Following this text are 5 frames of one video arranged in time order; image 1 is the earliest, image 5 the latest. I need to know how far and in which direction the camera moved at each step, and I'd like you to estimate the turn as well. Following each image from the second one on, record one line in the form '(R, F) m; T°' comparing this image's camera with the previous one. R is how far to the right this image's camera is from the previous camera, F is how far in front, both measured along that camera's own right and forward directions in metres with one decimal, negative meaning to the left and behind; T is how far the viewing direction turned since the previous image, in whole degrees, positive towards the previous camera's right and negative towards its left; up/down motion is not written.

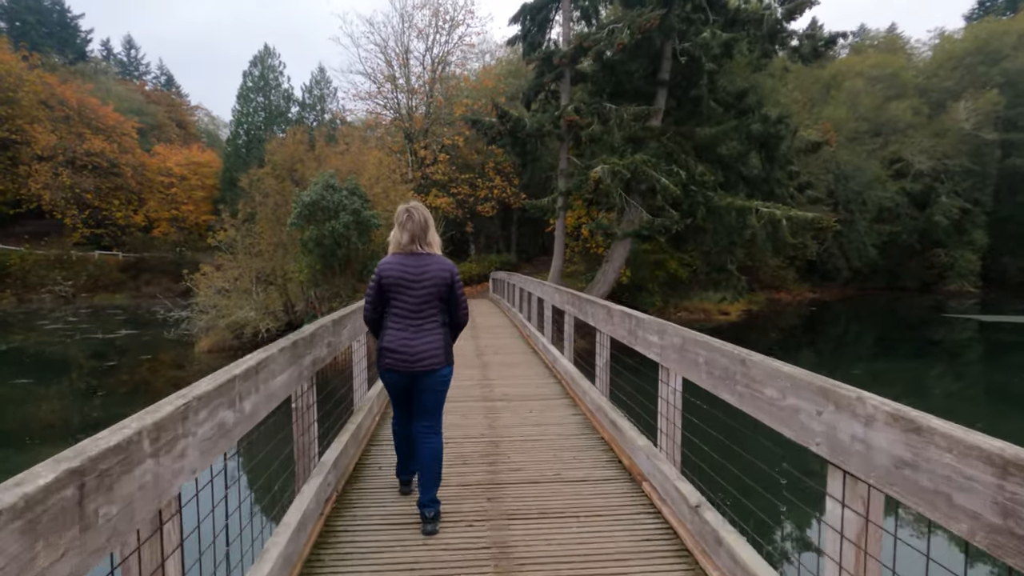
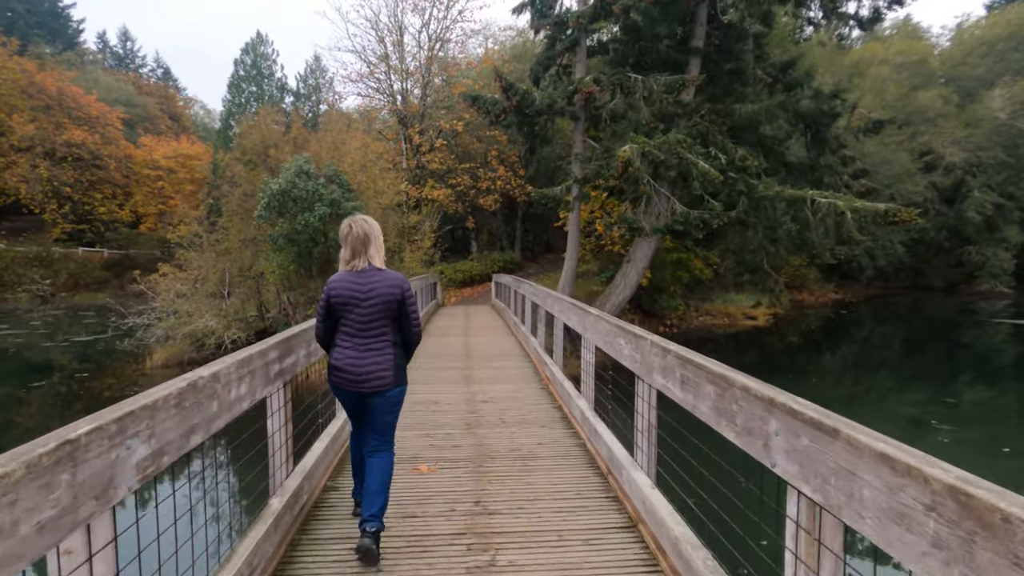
(-0.1, +2.4) m; 0°
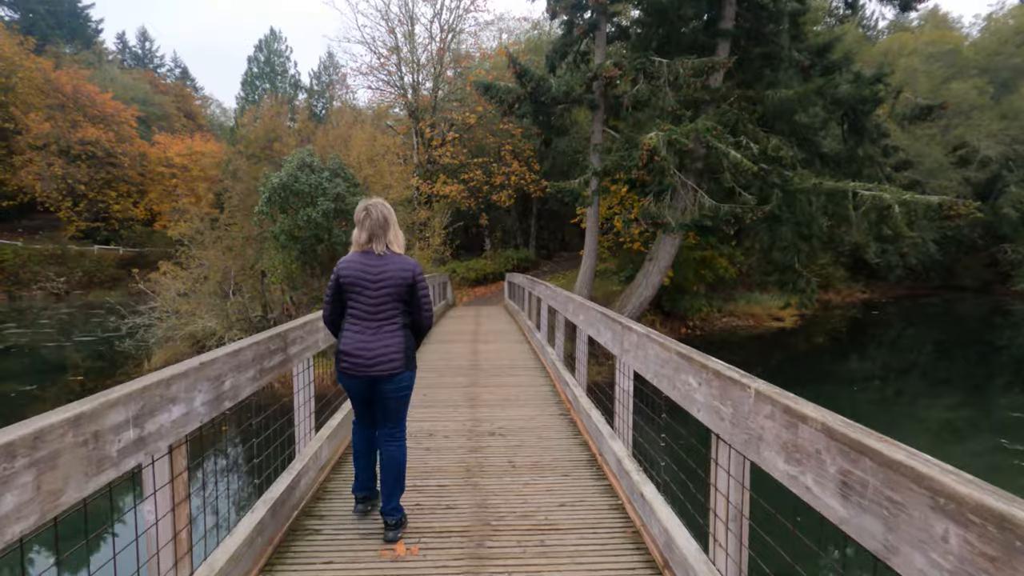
(0.0, +0.9) m; -1°
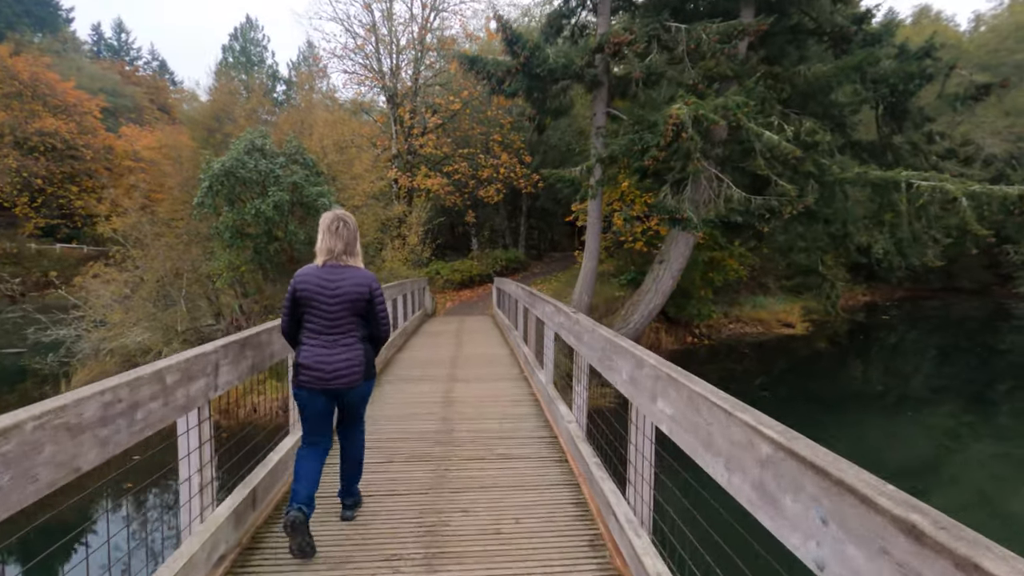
(0.0, +1.9) m; +1°
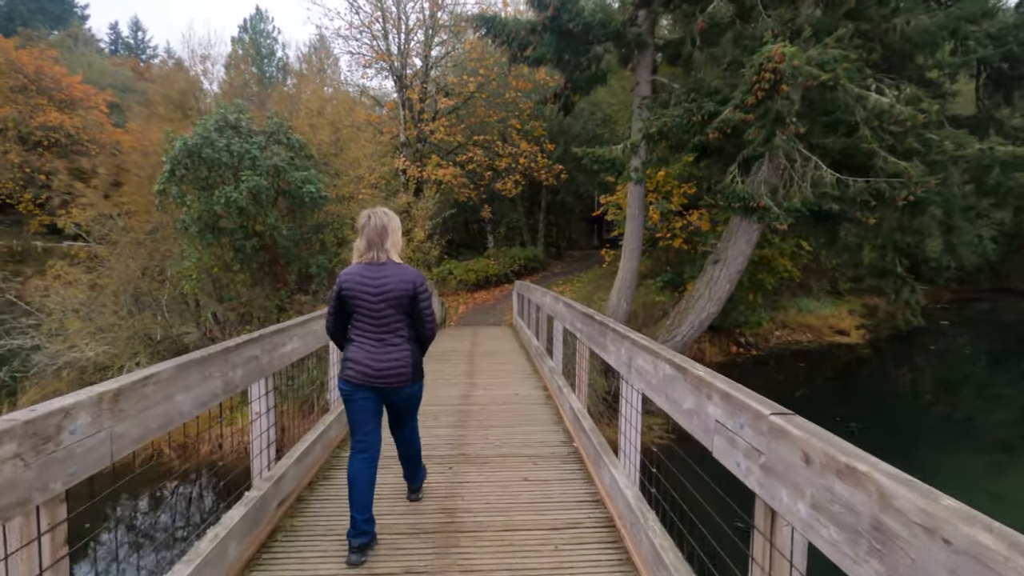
(-0.1, +2.0) m; -2°
